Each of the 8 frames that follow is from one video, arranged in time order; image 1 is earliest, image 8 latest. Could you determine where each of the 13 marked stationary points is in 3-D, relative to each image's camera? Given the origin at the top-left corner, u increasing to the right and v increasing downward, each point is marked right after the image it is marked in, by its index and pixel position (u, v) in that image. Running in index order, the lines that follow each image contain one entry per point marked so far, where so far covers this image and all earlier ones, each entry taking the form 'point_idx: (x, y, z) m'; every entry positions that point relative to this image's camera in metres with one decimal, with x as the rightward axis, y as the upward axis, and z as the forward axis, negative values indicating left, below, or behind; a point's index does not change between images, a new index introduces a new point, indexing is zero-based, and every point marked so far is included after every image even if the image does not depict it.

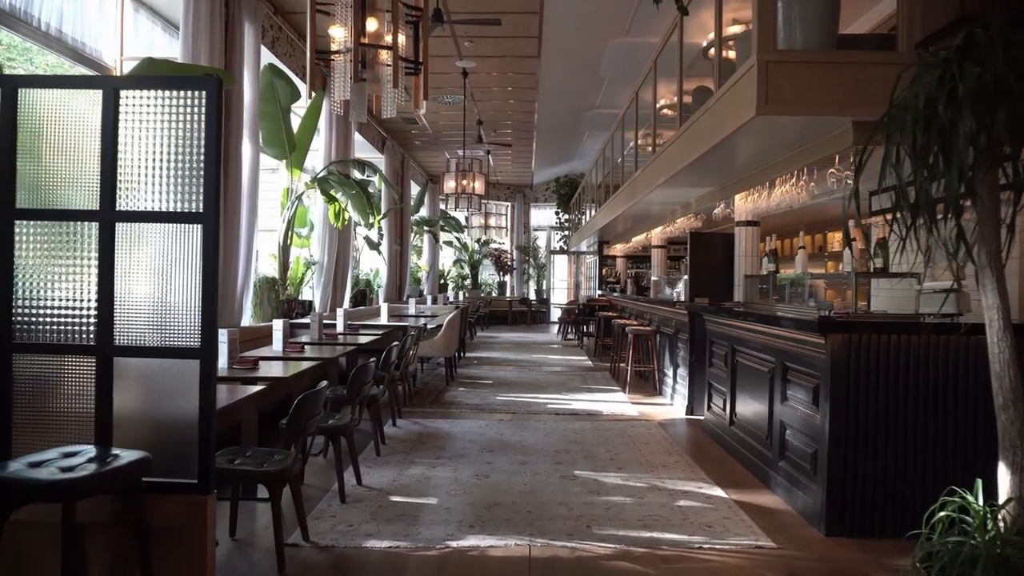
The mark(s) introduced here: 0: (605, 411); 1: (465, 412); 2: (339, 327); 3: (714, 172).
0: (+0.8, -1.1, +5.8) m
1: (-0.4, -1.1, +5.7) m
2: (-1.6, -0.4, +6.1) m
3: (+1.5, +0.8, +5.2) m
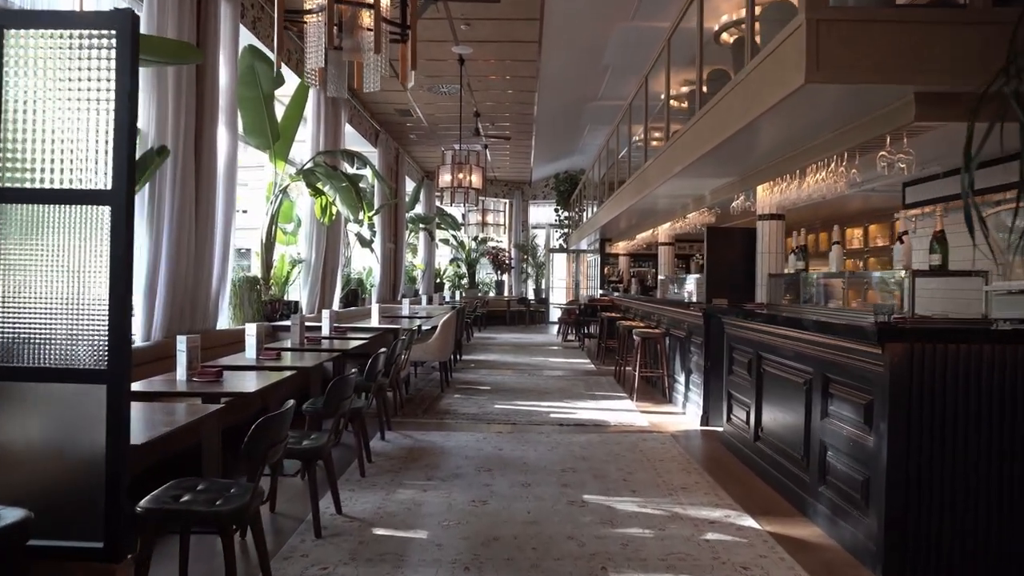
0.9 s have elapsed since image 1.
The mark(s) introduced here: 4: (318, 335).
0: (+0.8, -1.1, +5.4) m
1: (-0.4, -1.0, +5.2) m
2: (-1.6, -0.4, +5.7) m
3: (+1.5, +0.8, +4.7) m
4: (-1.6, -0.4, +5.6) m
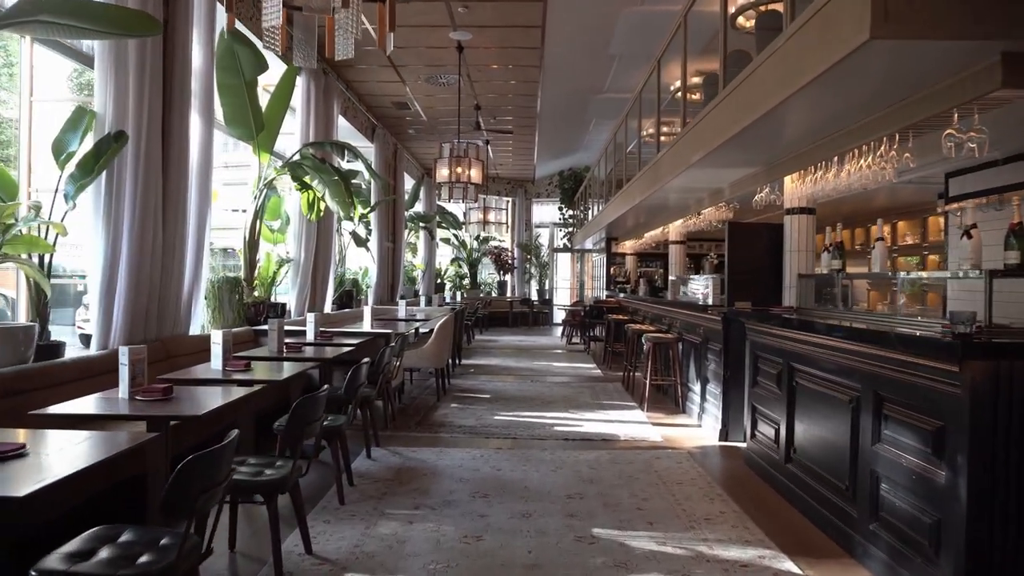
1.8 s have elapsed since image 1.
0: (+0.8, -1.1, +4.9) m
1: (-0.4, -1.1, +4.8) m
2: (-1.6, -0.4, +5.2) m
3: (+1.5, +0.8, +4.3) m
4: (-1.6, -0.4, +5.1) m
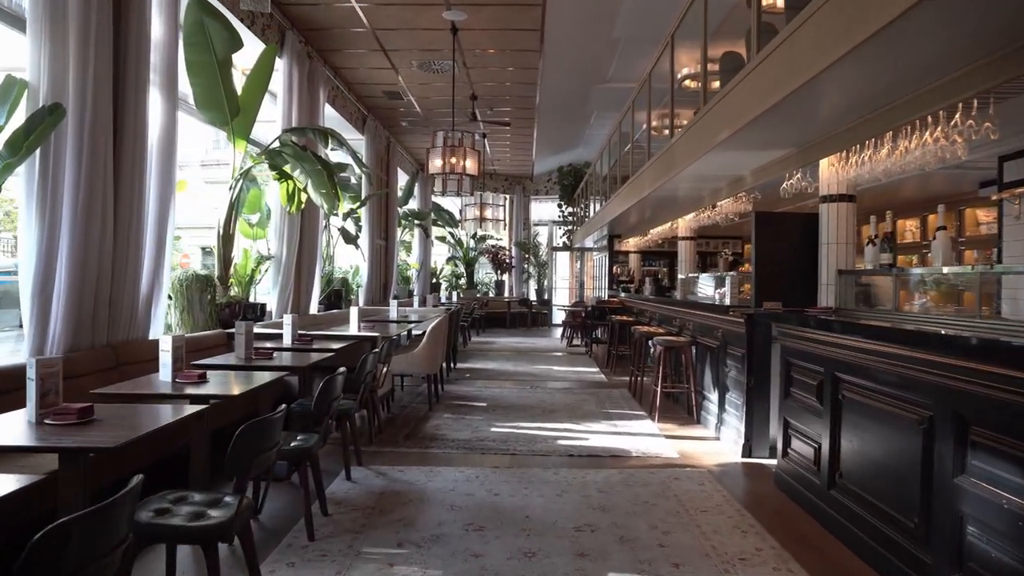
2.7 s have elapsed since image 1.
0: (+0.8, -1.1, +4.4) m
1: (-0.4, -1.1, +4.3) m
2: (-1.6, -0.4, +4.7) m
3: (+1.5, +0.8, +3.8) m
4: (-1.6, -0.4, +4.6) m
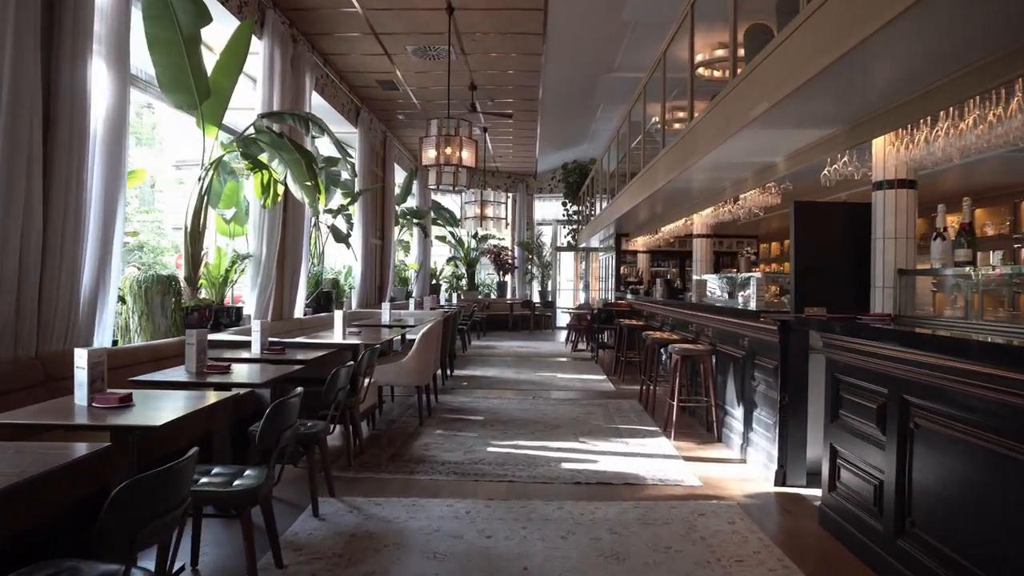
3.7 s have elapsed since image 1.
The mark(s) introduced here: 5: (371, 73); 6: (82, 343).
0: (+0.8, -1.1, +3.9) m
1: (-0.4, -1.1, +3.7) m
2: (-1.6, -0.4, +4.2) m
3: (+1.5, +0.8, +3.2) m
4: (-1.6, -0.4, +4.1) m
5: (-1.8, +2.7, +8.3) m
6: (-2.2, -0.3, +3.4) m
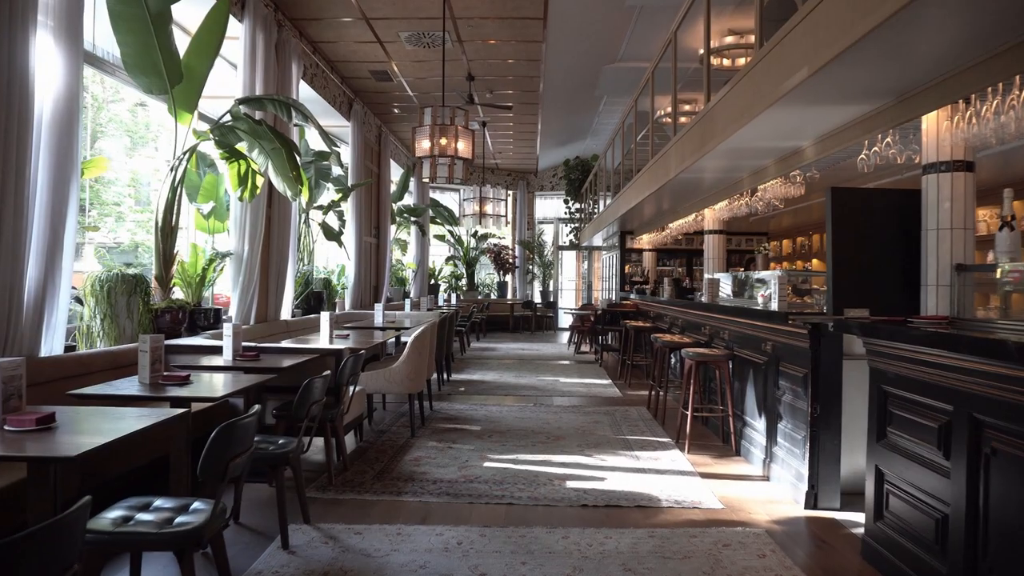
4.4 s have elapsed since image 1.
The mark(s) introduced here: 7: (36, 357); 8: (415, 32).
0: (+0.8, -1.1, +3.5) m
1: (-0.4, -1.1, +3.3) m
2: (-1.6, -0.4, +3.8) m
3: (+1.5, +0.8, +2.8) m
4: (-1.6, -0.4, +3.7) m
5: (-1.8, +2.7, +8.0) m
6: (-2.2, -0.3, +3.0) m
7: (-2.2, -0.3, +3.0) m
8: (-1.0, +2.7, +7.1) m
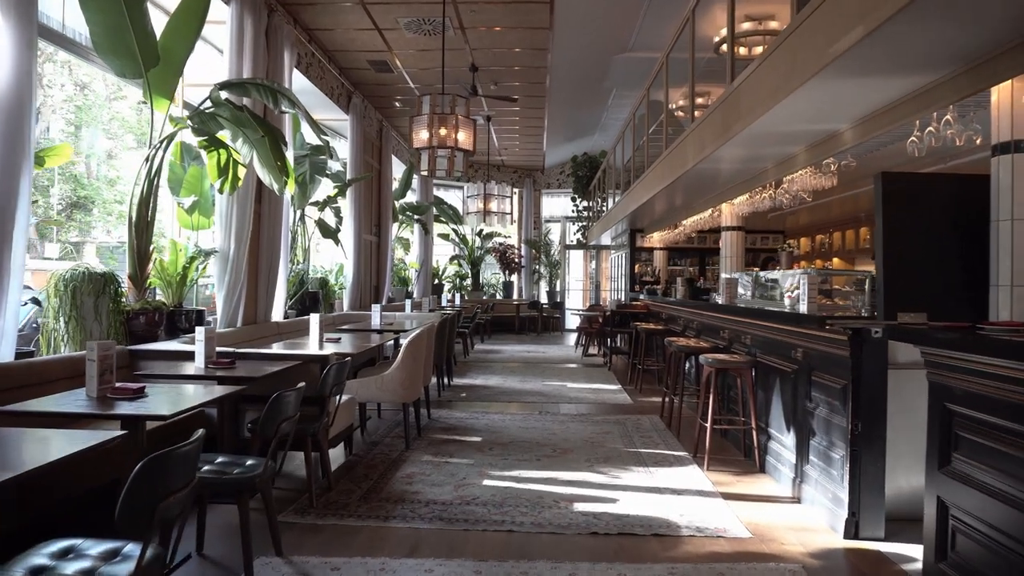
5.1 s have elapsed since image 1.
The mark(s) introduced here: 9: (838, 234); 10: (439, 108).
0: (+0.8, -1.1, +3.1) m
1: (-0.4, -1.1, +3.0) m
2: (-1.6, -0.4, +3.4) m
3: (+1.5, +0.8, +2.4) m
4: (-1.6, -0.4, +3.4) m
5: (-1.7, +2.7, +7.6) m
6: (-2.2, -0.3, +2.6) m
7: (-2.2, -0.3, +2.6) m
8: (-1.0, +2.7, +6.7) m
9: (+4.0, +0.7, +8.2) m
10: (-0.6, +1.5, +5.9) m
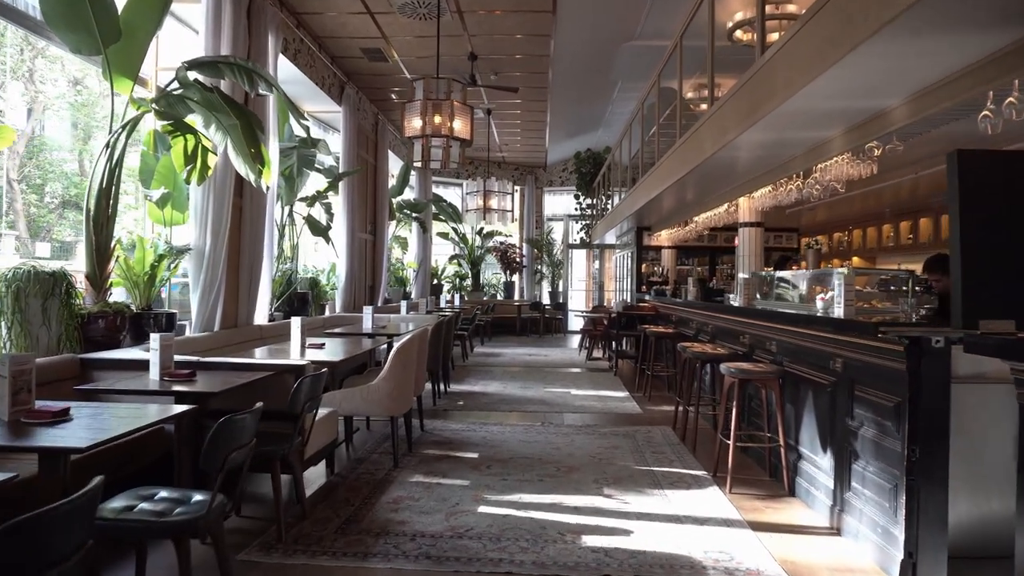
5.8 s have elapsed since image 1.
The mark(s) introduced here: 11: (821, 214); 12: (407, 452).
0: (+0.8, -1.1, +2.7) m
1: (-0.4, -1.1, +2.6) m
2: (-1.6, -0.4, +3.0) m
3: (+1.5, +0.8, +2.0) m
4: (-1.6, -0.4, +2.9) m
5: (-1.7, +2.7, +7.2) m
6: (-2.2, -0.3, +2.2) m
7: (-2.2, -0.3, +2.2) m
8: (-1.0, +2.7, +6.3) m
9: (+4.0, +0.7, +7.8) m
10: (-0.6, +1.5, +5.4) m
11: (+3.6, +0.9, +7.8) m
12: (-0.7, -1.0, +4.2) m
